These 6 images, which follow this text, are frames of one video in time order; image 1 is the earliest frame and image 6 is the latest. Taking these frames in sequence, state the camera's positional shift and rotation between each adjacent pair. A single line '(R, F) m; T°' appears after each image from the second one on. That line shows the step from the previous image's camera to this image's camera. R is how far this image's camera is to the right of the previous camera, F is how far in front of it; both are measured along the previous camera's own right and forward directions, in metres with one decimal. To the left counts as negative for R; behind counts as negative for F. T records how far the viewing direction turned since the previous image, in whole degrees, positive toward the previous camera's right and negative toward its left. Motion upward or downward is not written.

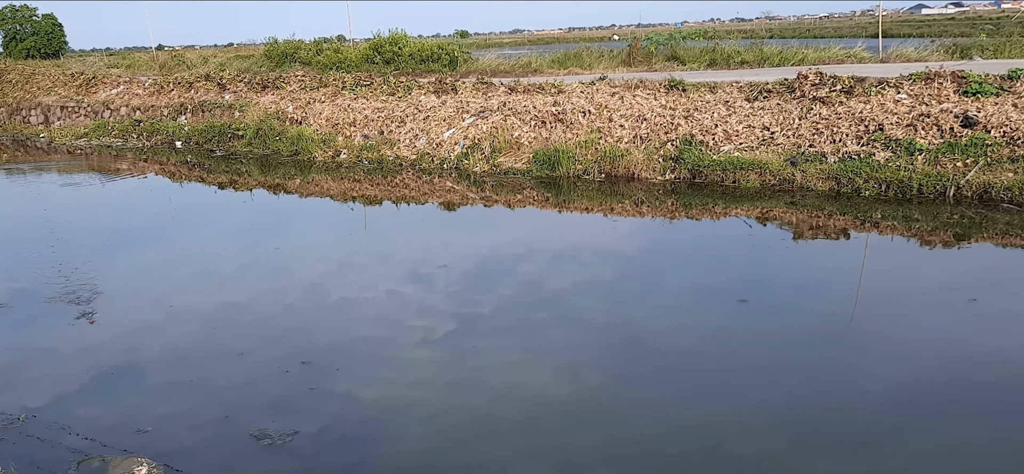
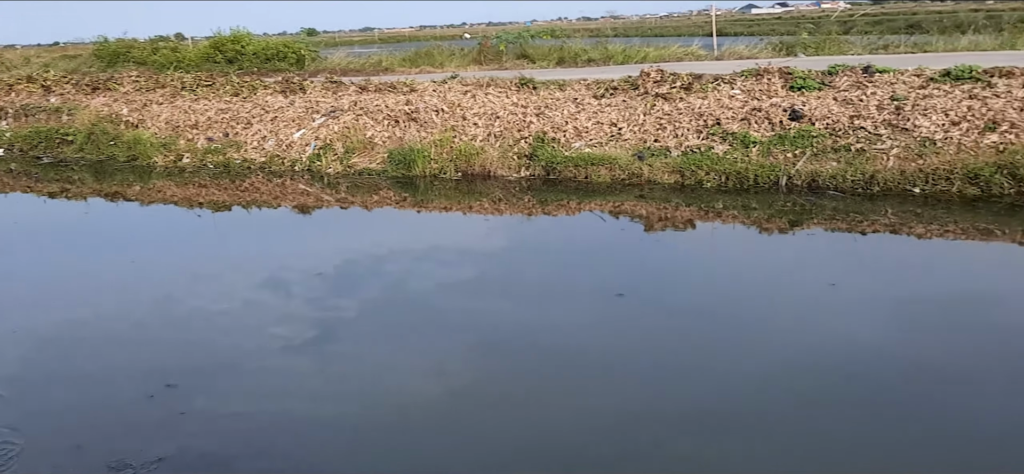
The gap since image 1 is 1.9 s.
(0.0, 0.0) m; +10°
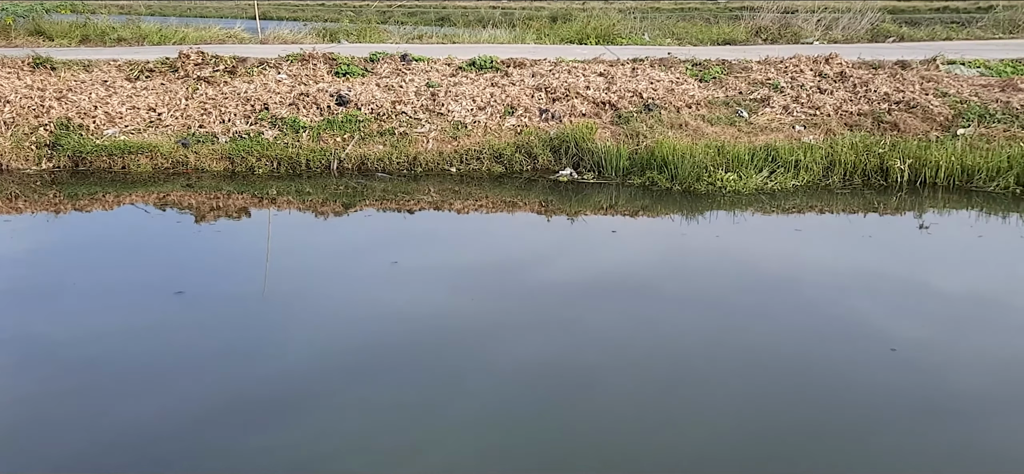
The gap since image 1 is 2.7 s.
(0.0, 0.0) m; +29°
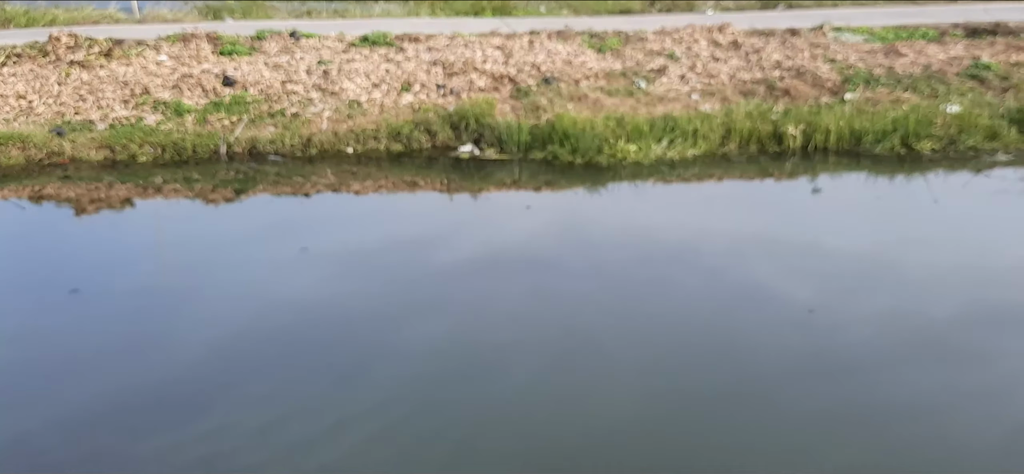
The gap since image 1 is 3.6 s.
(0.0, +0.1) m; +6°
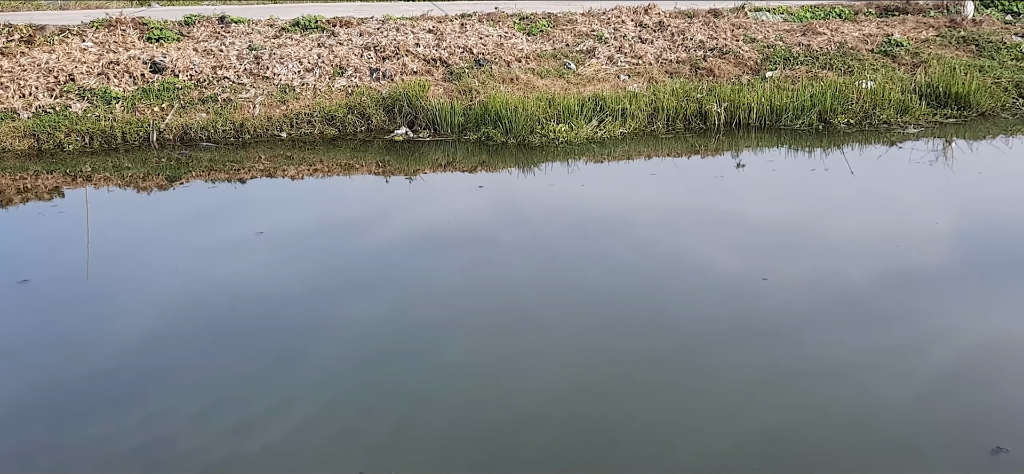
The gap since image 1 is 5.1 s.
(0.0, 0.0) m; -7°
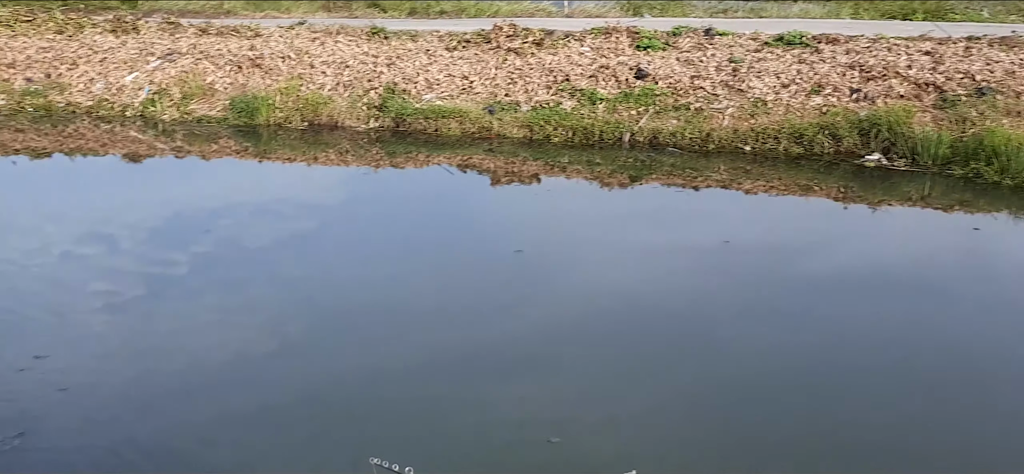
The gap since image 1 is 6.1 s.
(0.0, -0.1) m; -18°
